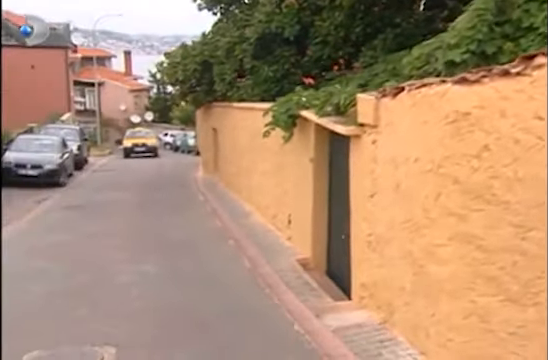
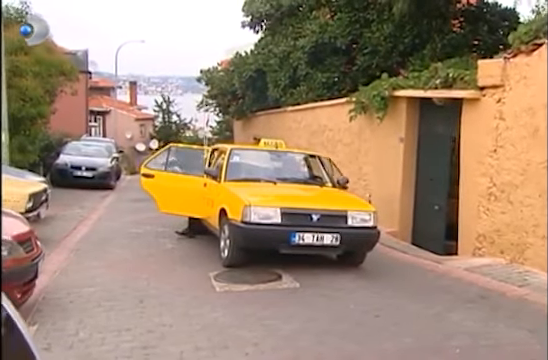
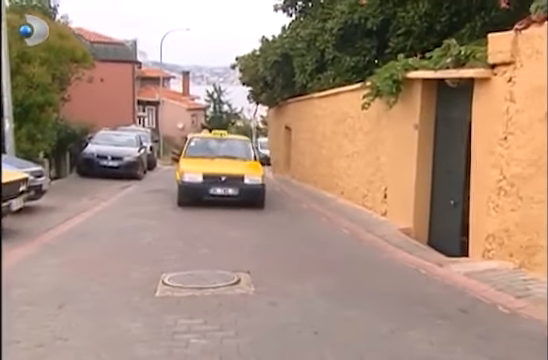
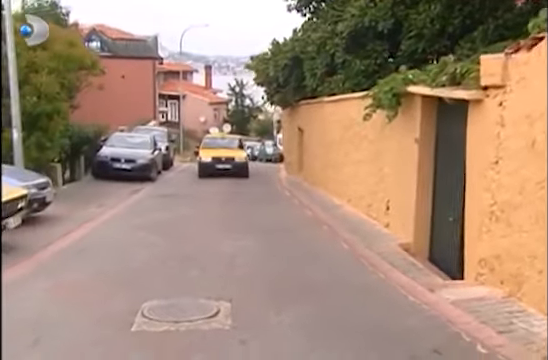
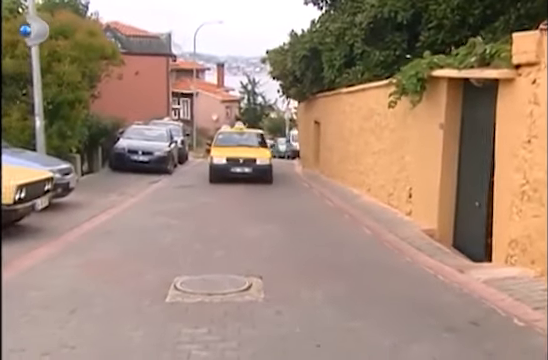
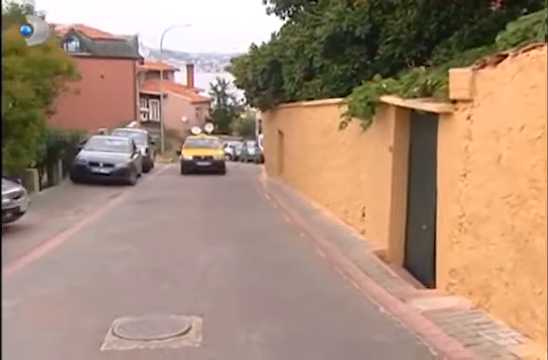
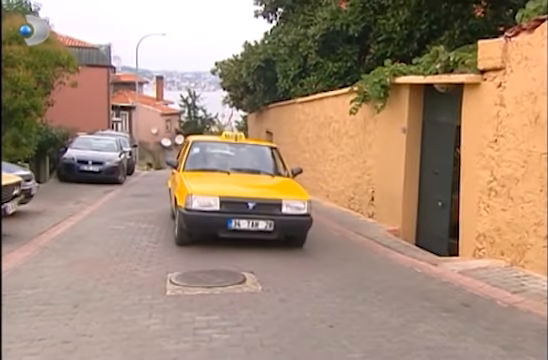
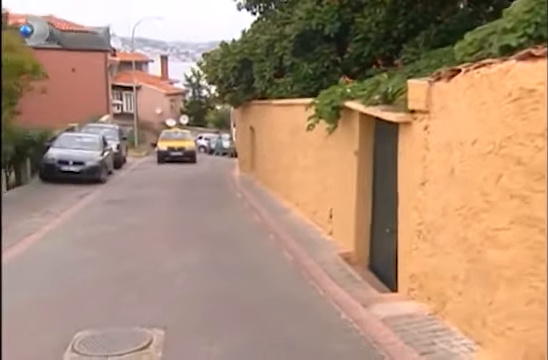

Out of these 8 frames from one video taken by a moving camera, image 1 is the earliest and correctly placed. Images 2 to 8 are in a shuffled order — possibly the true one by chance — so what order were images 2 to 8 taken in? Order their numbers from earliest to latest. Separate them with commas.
8, 6, 4, 5, 3, 7, 2
